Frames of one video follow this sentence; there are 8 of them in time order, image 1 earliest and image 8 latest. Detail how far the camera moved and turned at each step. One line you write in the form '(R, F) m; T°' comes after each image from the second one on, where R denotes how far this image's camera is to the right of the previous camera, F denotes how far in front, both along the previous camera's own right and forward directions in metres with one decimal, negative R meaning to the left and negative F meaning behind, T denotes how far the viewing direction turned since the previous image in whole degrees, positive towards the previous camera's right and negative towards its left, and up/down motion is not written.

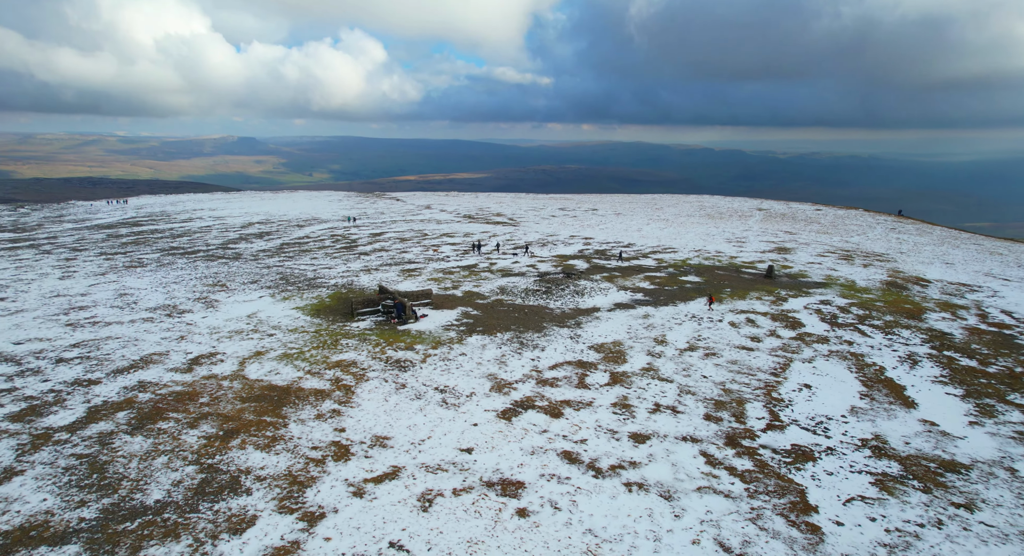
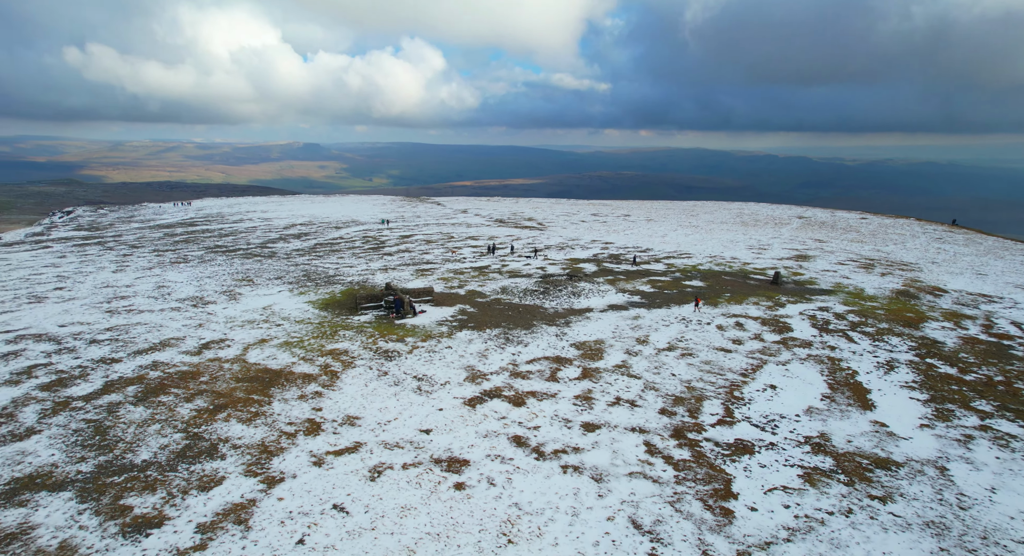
(+3.2, -1.2) m; -5°
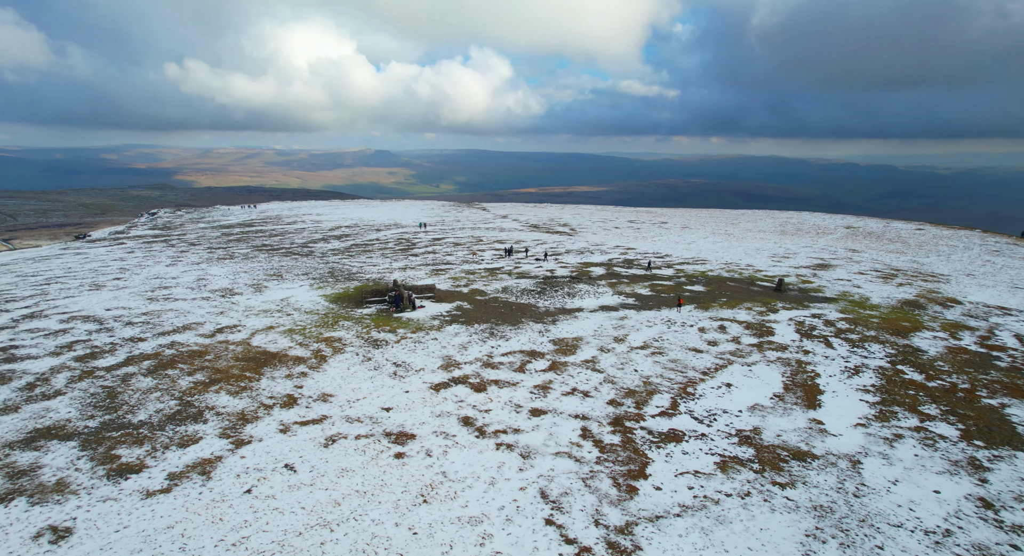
(+3.8, -1.5) m; -6°
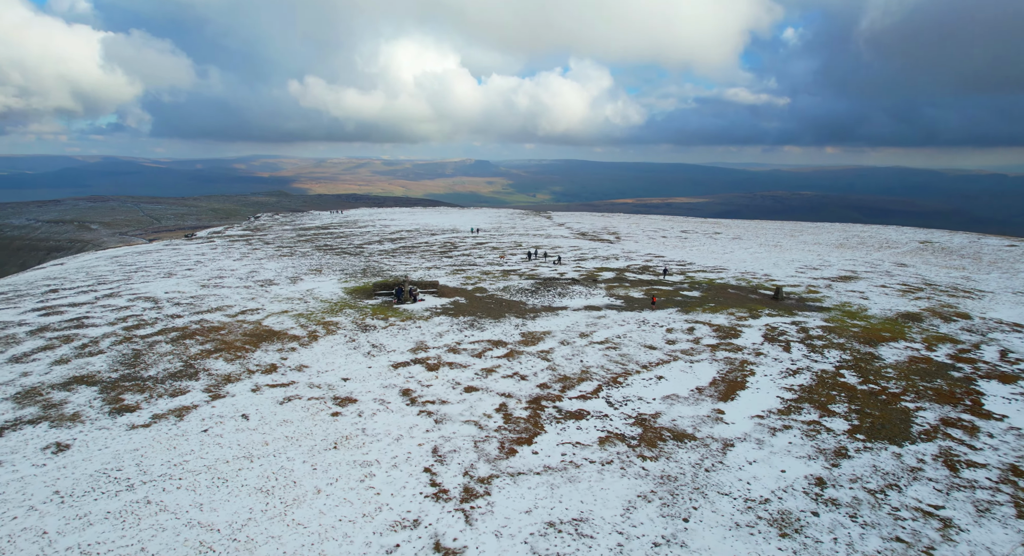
(+6.1, -2.2) m; -8°
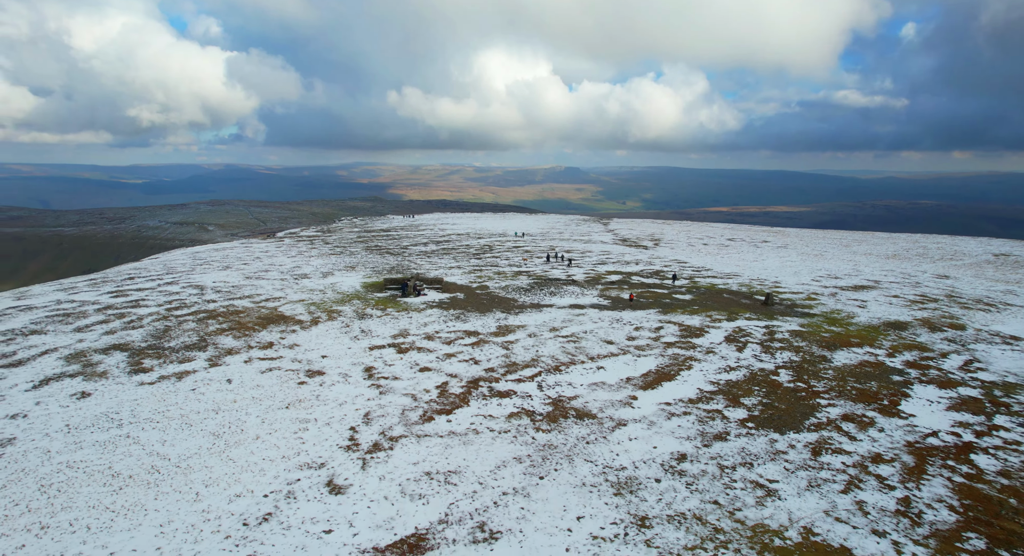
(+5.8, -2.3) m; -7°
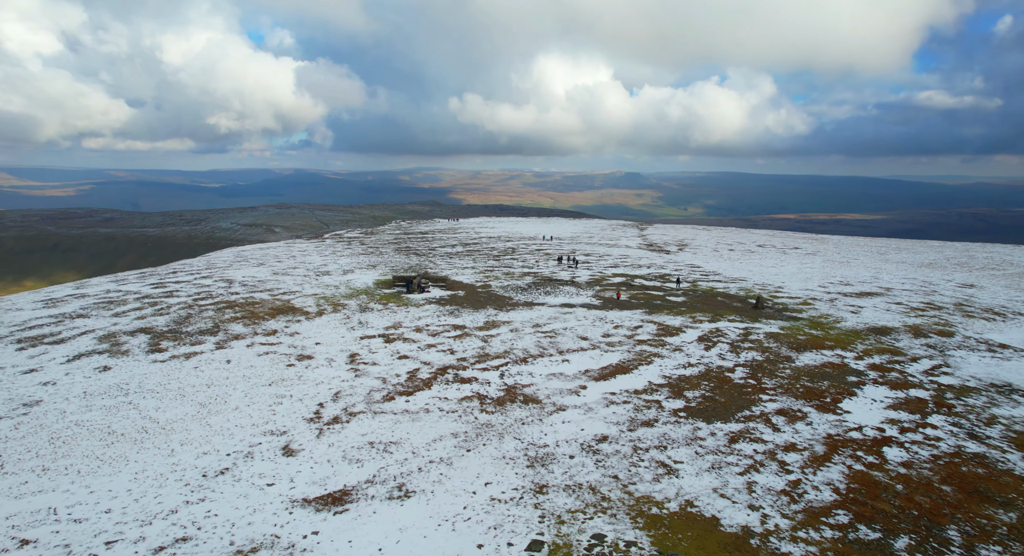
(+3.9, -1.8) m; -5°
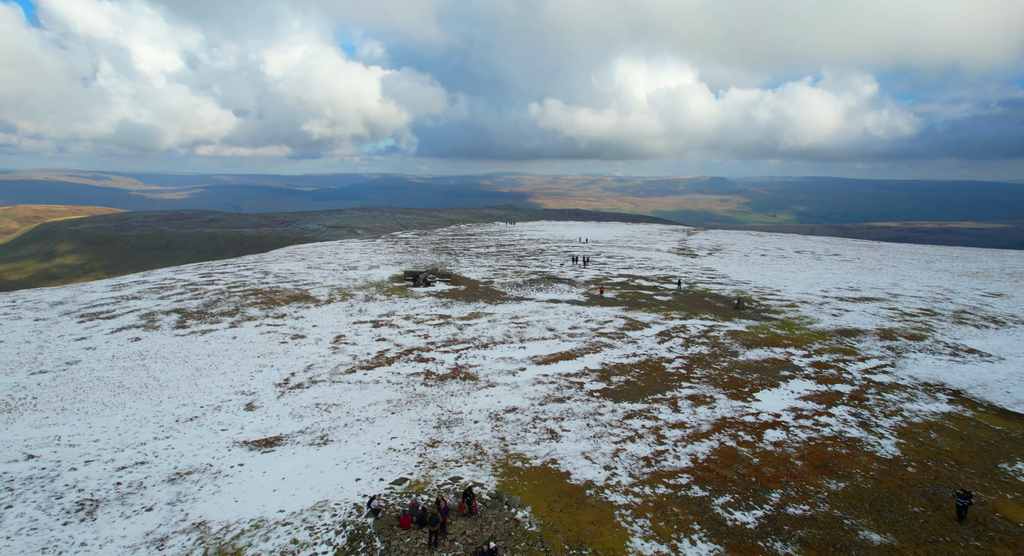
(+5.6, -2.5) m; -6°
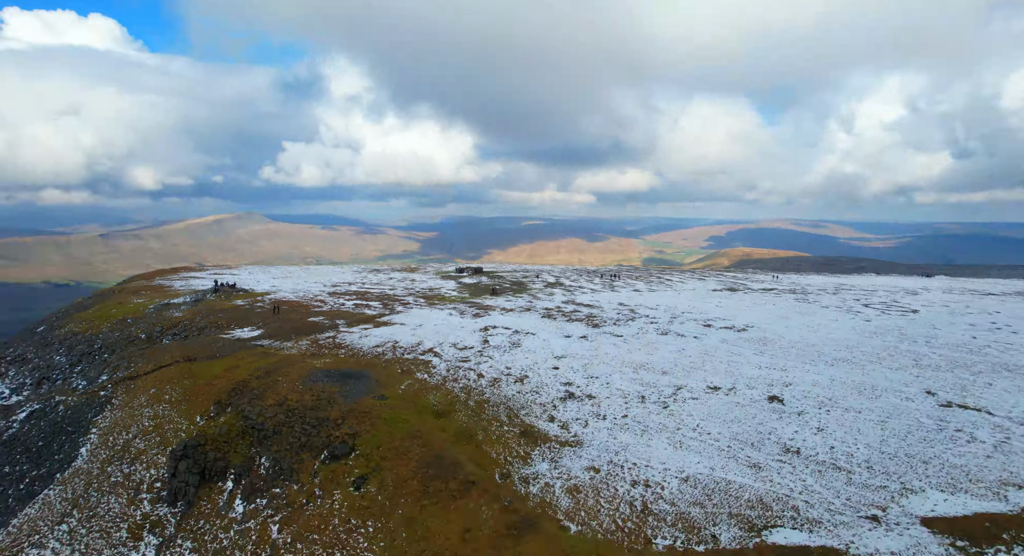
(+5.8, -2.7) m; -13°
